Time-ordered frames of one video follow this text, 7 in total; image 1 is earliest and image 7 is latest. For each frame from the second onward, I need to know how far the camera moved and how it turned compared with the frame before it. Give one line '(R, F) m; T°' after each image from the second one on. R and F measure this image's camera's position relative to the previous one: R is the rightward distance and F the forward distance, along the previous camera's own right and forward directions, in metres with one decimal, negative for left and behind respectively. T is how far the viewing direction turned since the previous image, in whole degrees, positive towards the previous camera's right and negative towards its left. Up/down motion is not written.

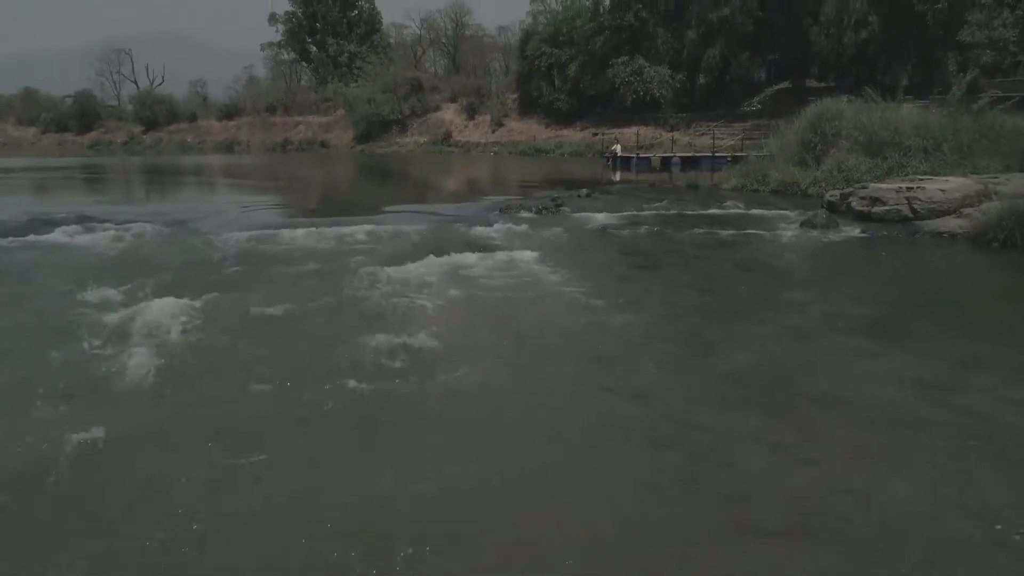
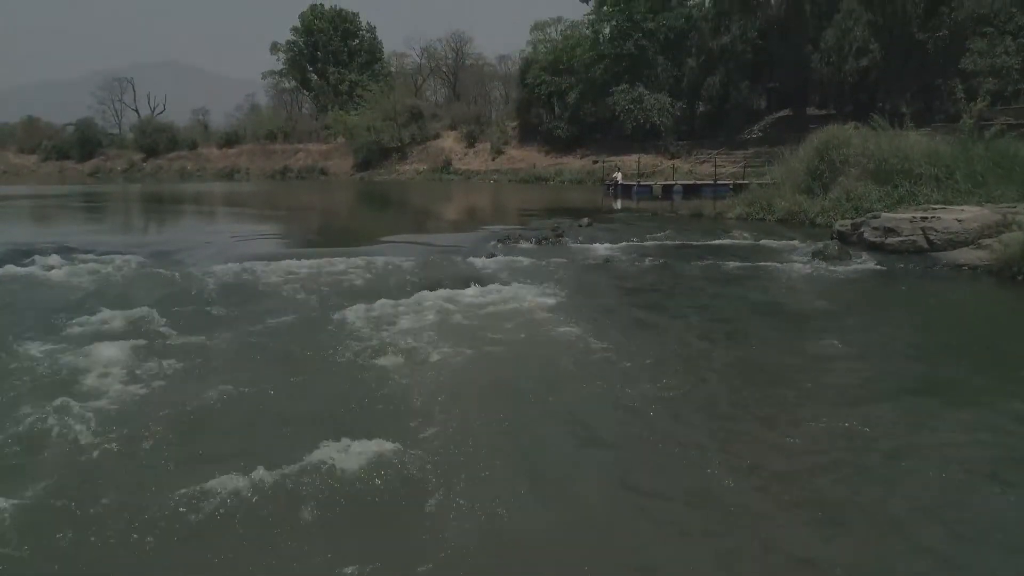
(0.0, +0.7) m; 0°
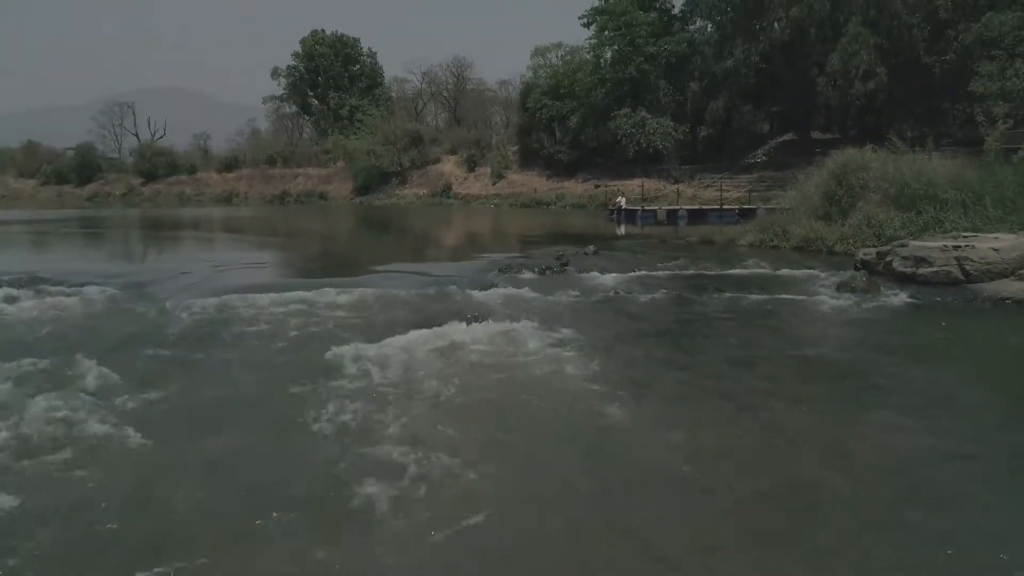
(0.0, +1.2) m; 0°
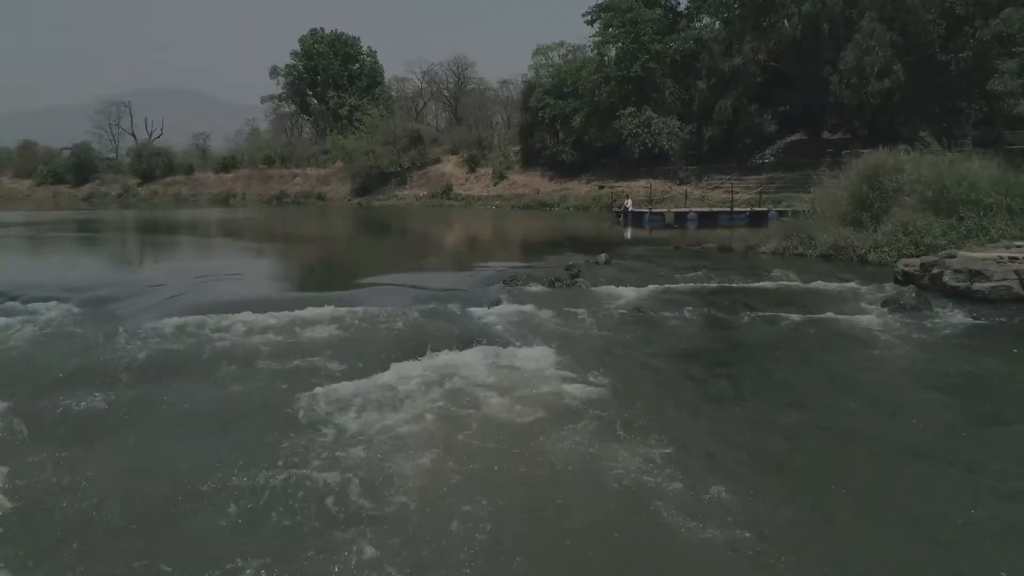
(-0.1, +1.6) m; 0°
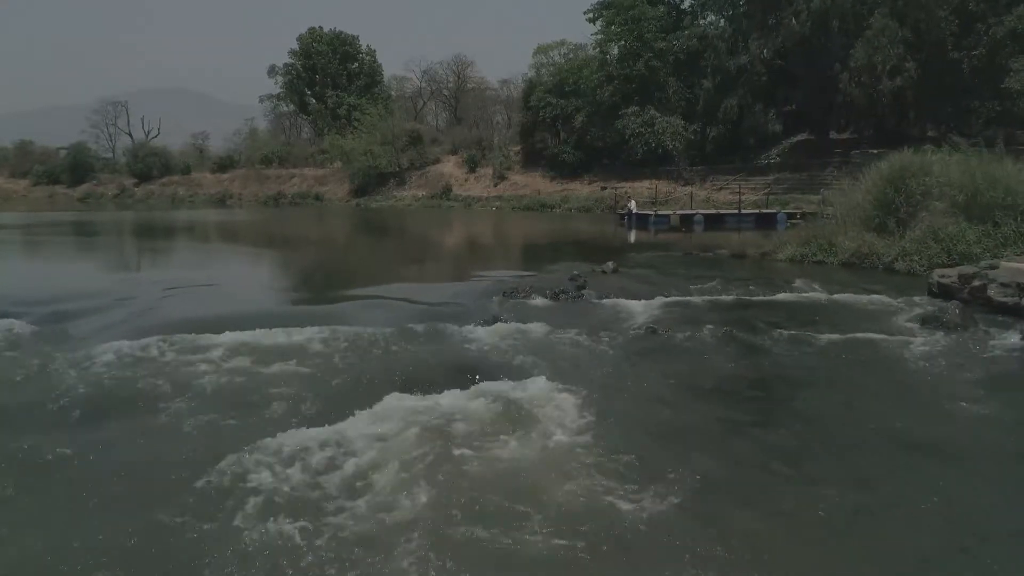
(0.0, +1.3) m; 0°
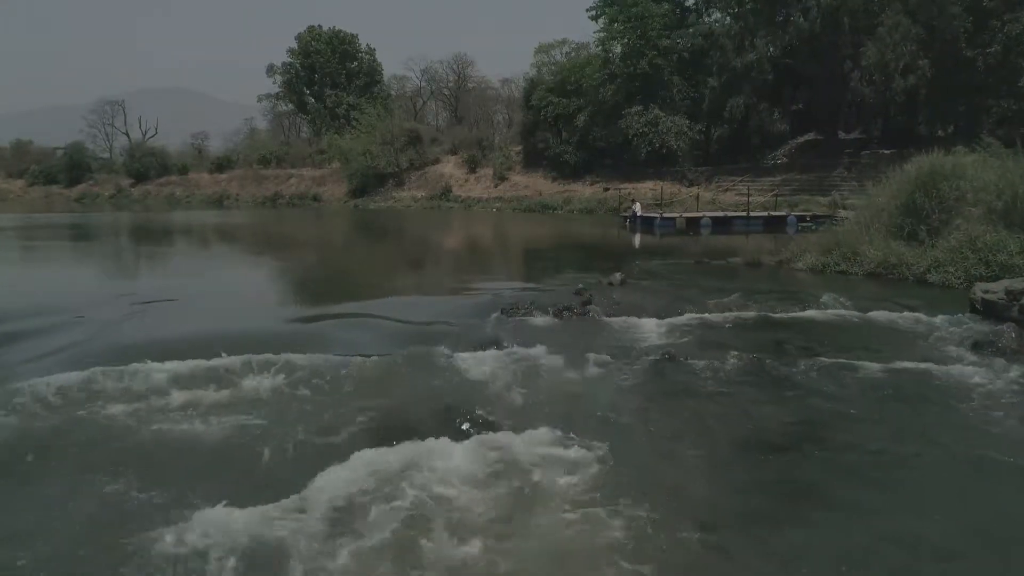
(0.0, +1.3) m; 0°
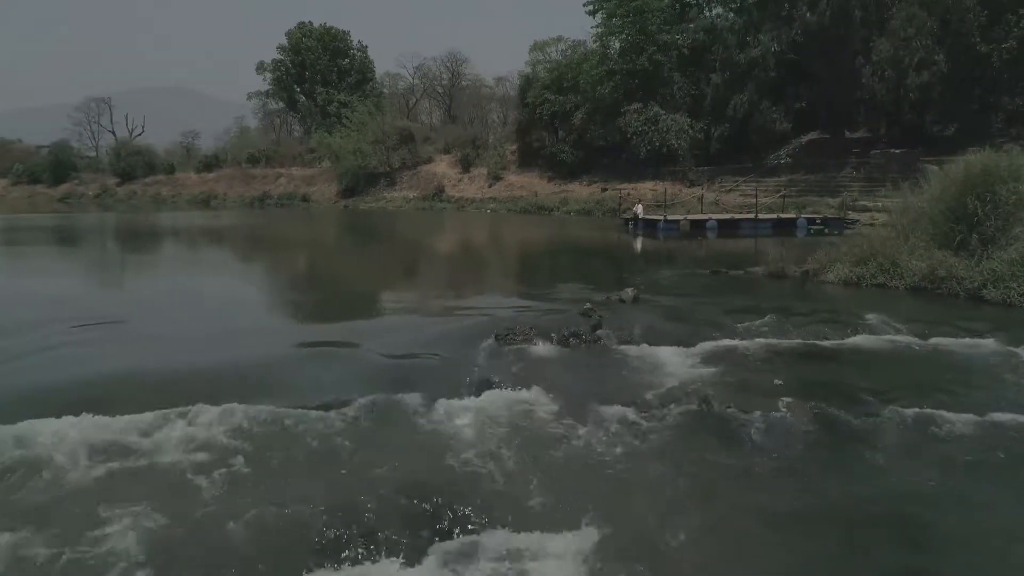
(0.0, +2.1) m; 0°
